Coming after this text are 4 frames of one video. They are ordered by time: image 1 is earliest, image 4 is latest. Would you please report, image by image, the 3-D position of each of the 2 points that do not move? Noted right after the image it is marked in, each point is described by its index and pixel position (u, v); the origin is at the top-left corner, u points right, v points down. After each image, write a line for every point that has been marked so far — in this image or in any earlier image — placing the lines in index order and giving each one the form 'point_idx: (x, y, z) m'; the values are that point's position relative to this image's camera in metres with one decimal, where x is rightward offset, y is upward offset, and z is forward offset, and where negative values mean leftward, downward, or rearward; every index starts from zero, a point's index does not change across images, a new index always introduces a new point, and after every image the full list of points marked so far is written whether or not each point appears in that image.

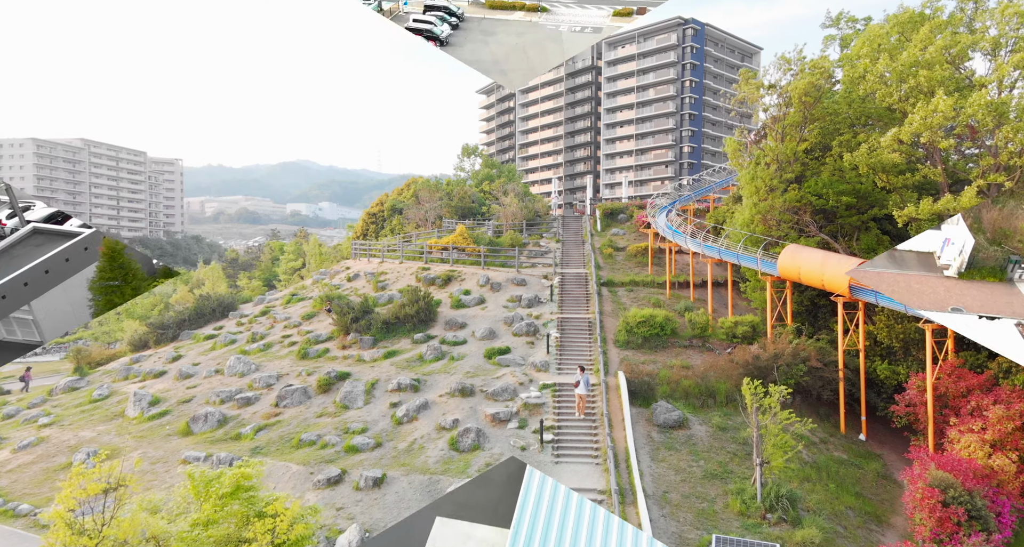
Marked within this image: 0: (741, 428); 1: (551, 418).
0: (+7.6, -5.1, +19.4) m
1: (+1.3, -4.8, +19.6) m
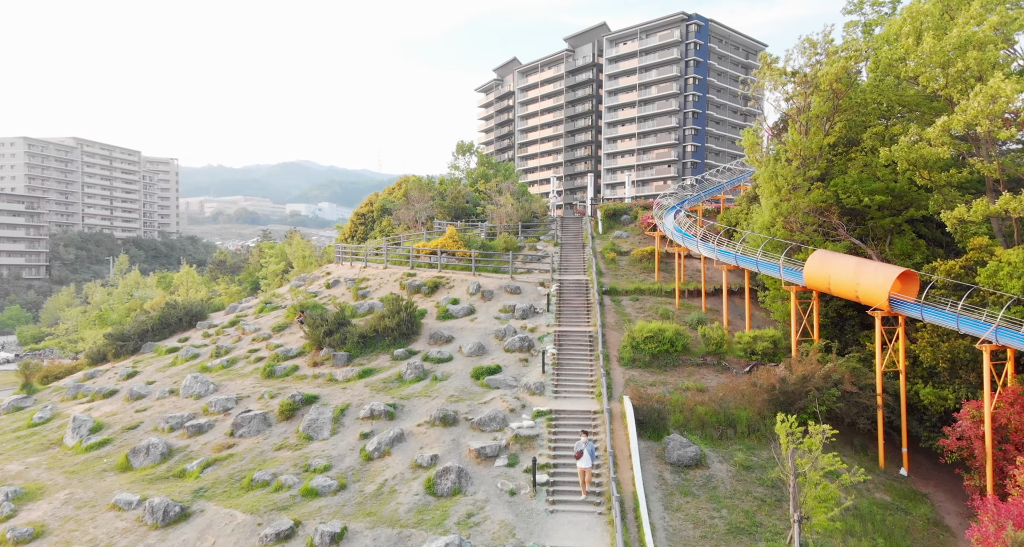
0: (+7.3, -5.5, +16.6) m
1: (+1.0, -5.2, +16.8) m
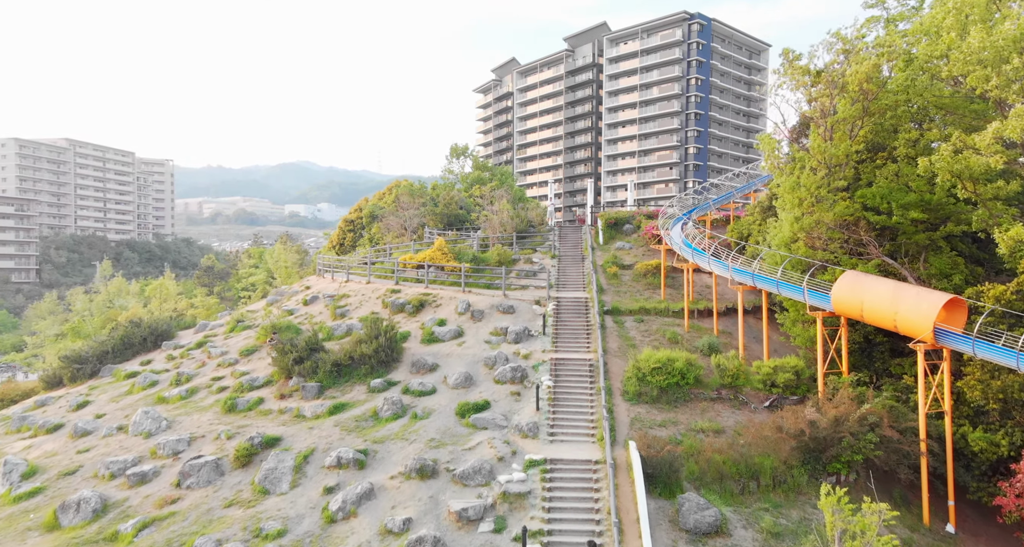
0: (+6.9, -6.2, +14.1) m
1: (+0.6, -5.9, +14.3) m
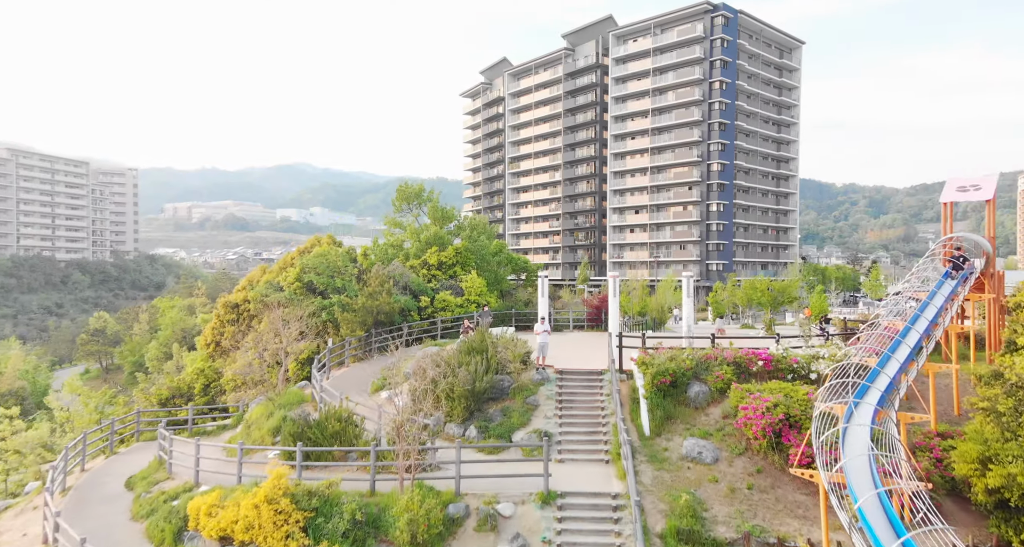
0: (+5.6, -12.3, -3.6) m
1: (-0.7, -12.0, -3.5) m
